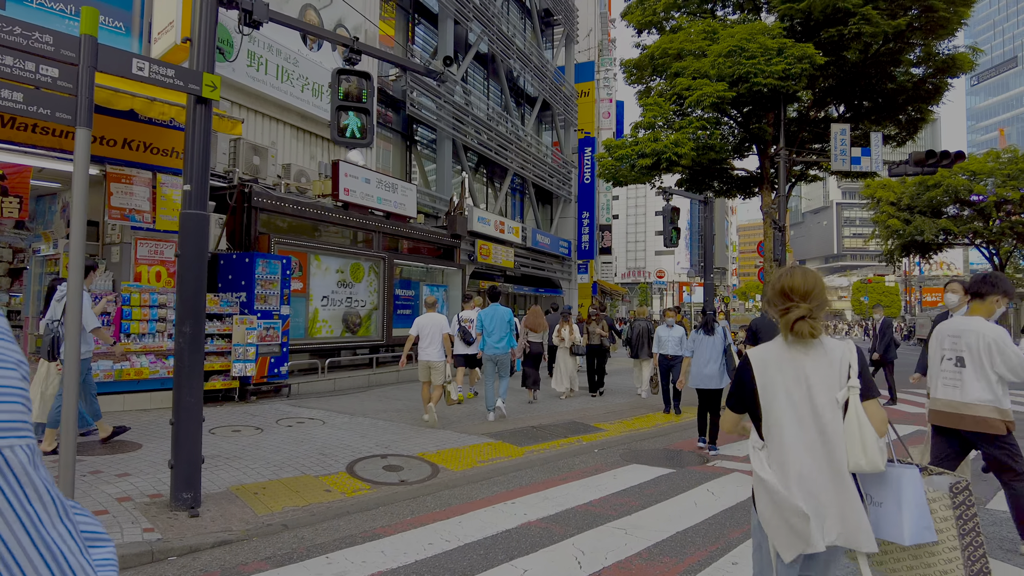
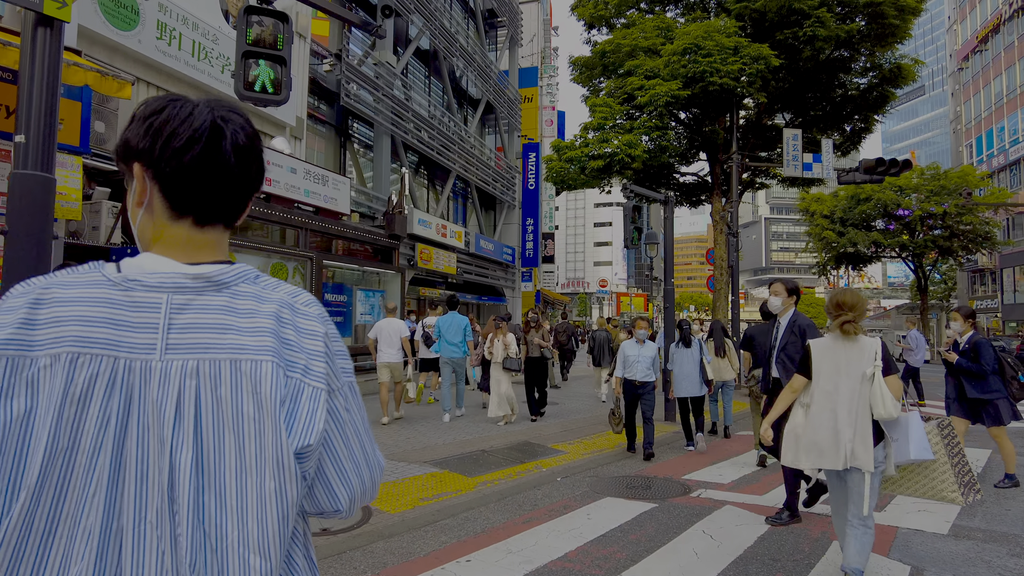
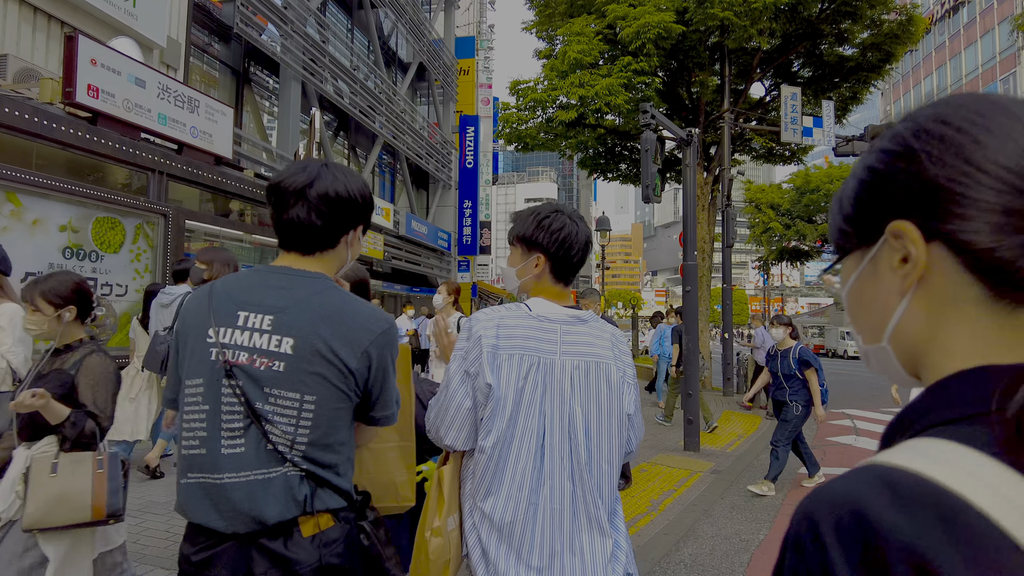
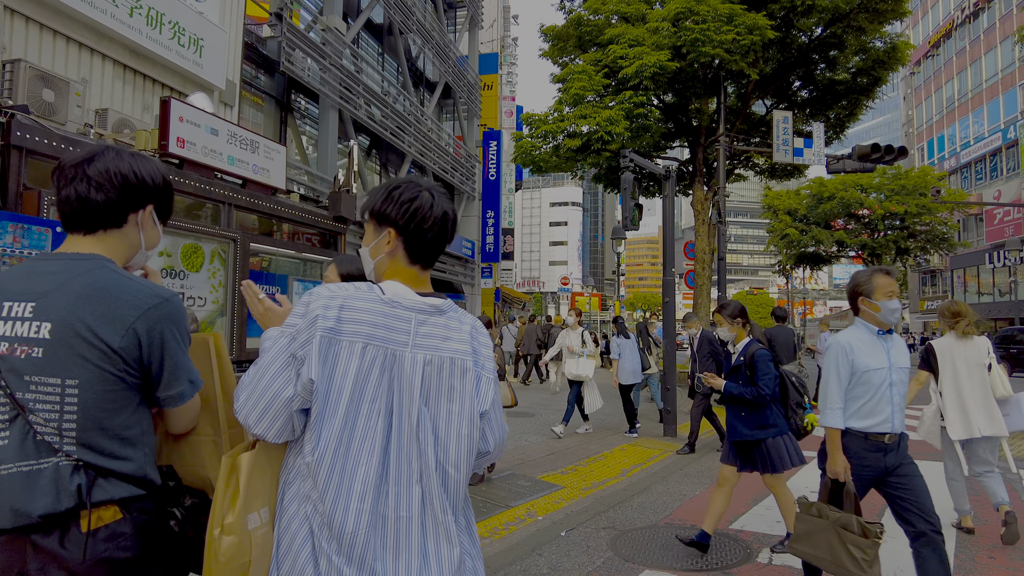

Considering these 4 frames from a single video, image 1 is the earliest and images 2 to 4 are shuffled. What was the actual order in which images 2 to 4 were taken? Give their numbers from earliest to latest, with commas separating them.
2, 4, 3
